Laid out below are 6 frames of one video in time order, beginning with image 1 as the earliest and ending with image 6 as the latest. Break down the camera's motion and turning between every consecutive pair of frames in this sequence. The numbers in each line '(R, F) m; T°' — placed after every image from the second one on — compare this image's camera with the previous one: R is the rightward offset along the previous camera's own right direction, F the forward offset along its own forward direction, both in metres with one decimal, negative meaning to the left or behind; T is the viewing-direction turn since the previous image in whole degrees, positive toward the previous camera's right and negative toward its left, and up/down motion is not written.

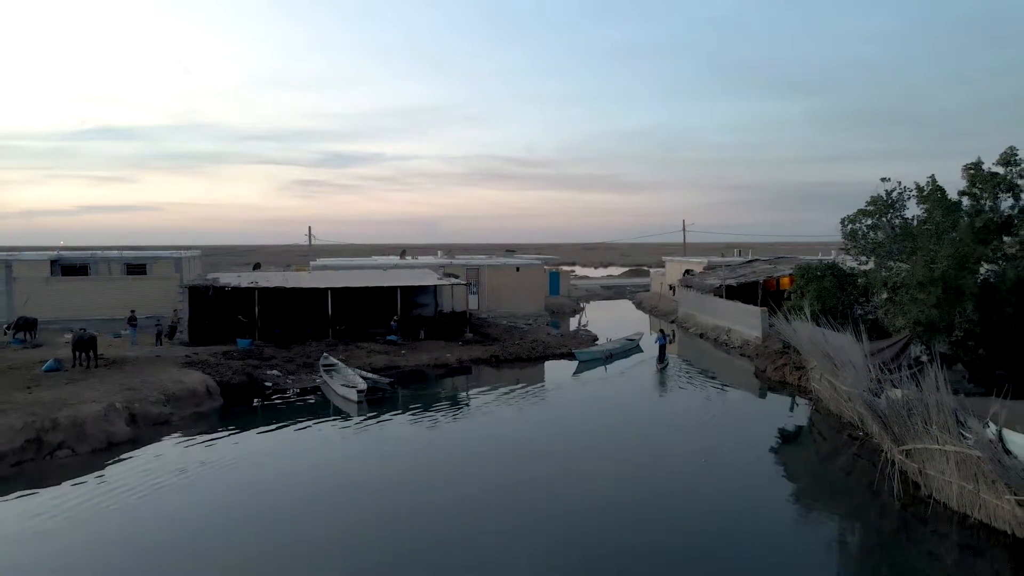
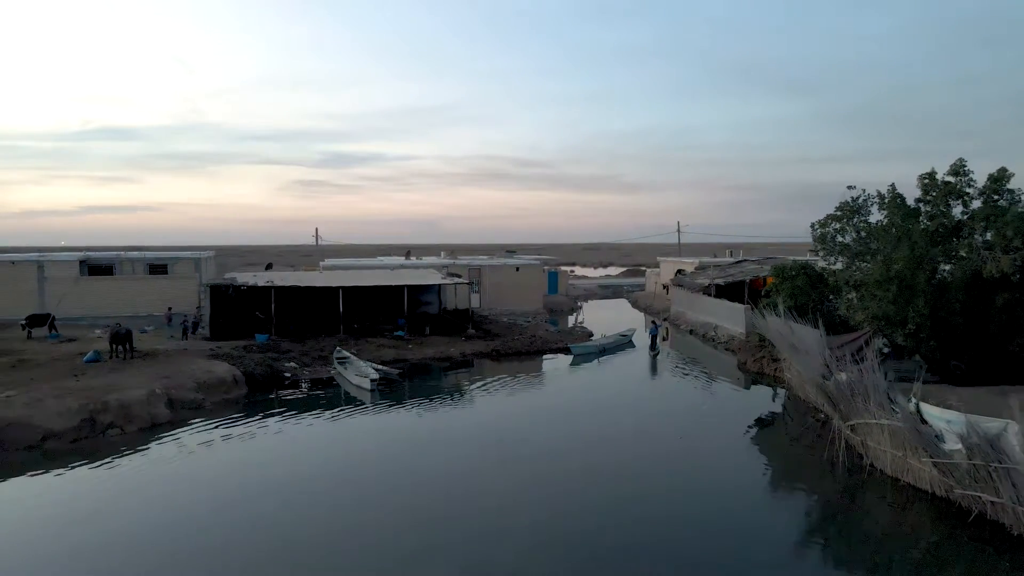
(0.0, -1.6) m; 0°
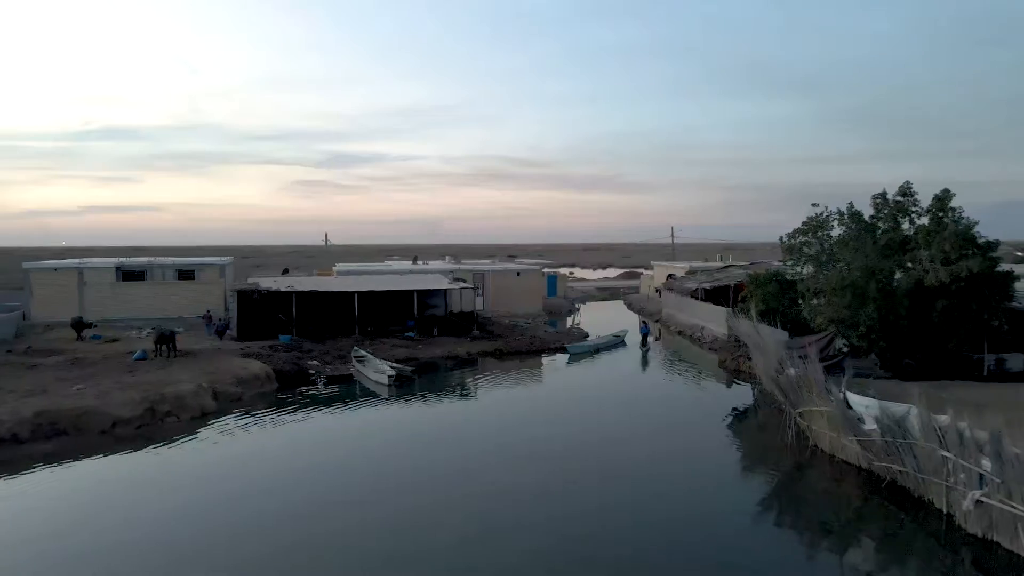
(0.0, -2.2) m; 0°
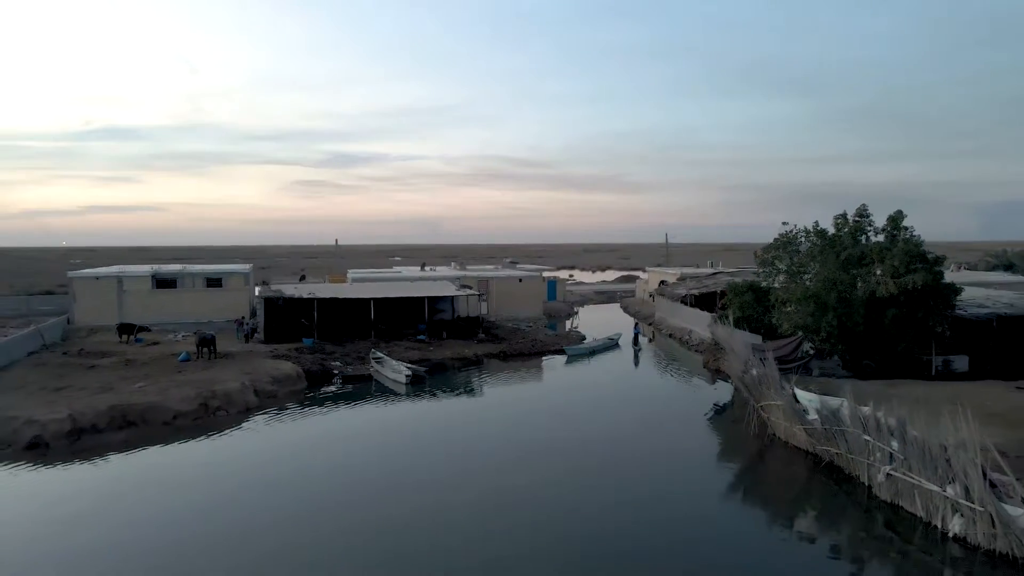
(-0.1, -2.4) m; 0°
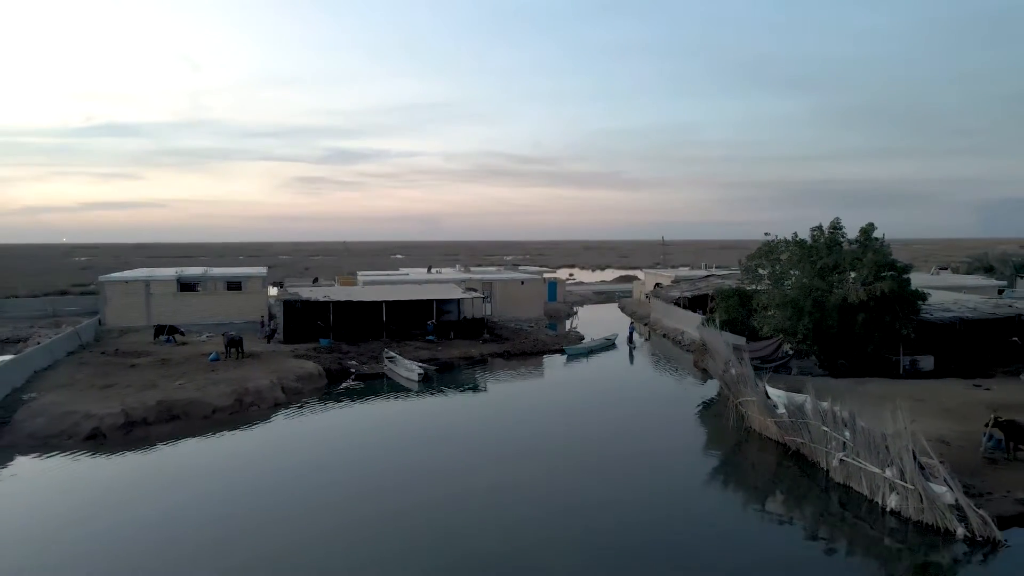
(-0.1, -1.9) m; 0°
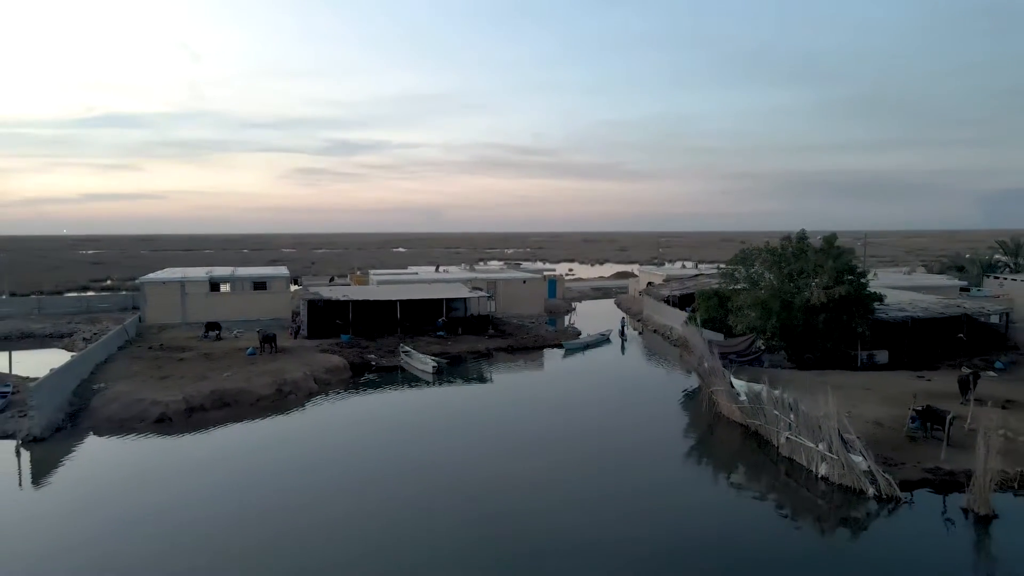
(-0.1, -3.0) m; 0°
